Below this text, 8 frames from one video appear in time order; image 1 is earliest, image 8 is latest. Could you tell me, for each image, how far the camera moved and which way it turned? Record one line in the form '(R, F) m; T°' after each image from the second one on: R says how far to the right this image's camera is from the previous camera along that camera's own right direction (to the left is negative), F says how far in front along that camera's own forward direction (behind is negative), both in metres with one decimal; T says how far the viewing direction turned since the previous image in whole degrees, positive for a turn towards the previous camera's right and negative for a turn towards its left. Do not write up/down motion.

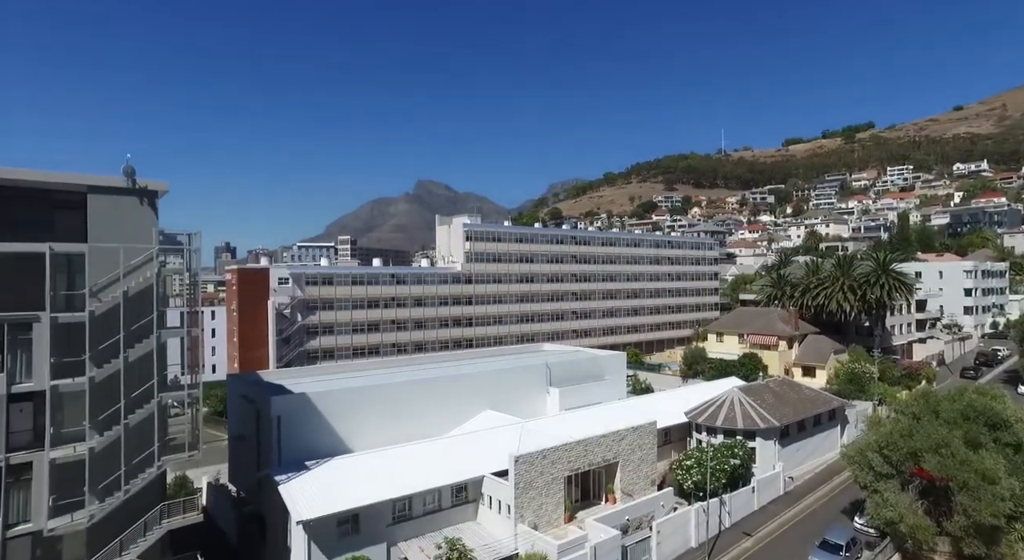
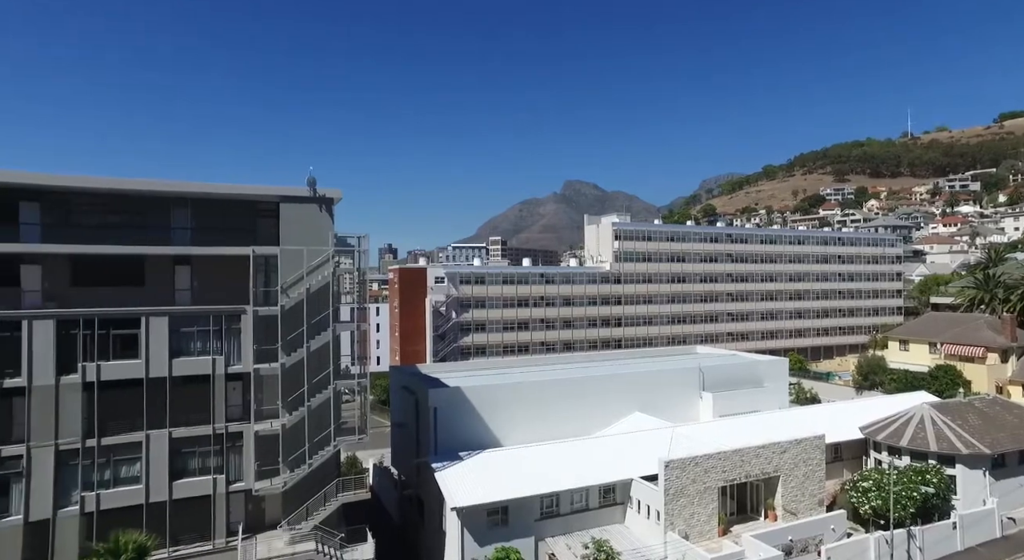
(-0.7, +0.1) m; -13°
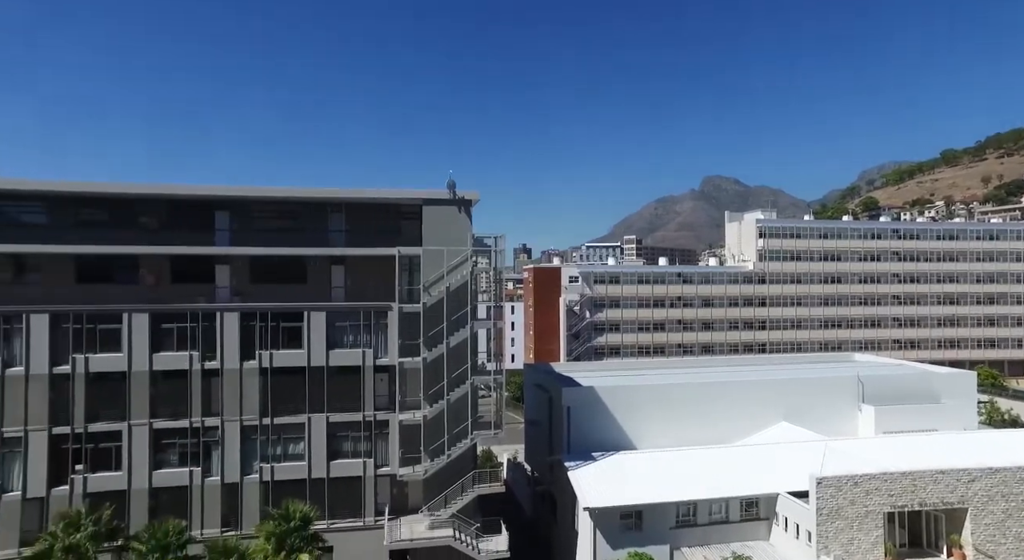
(+0.1, -0.8) m; -12°
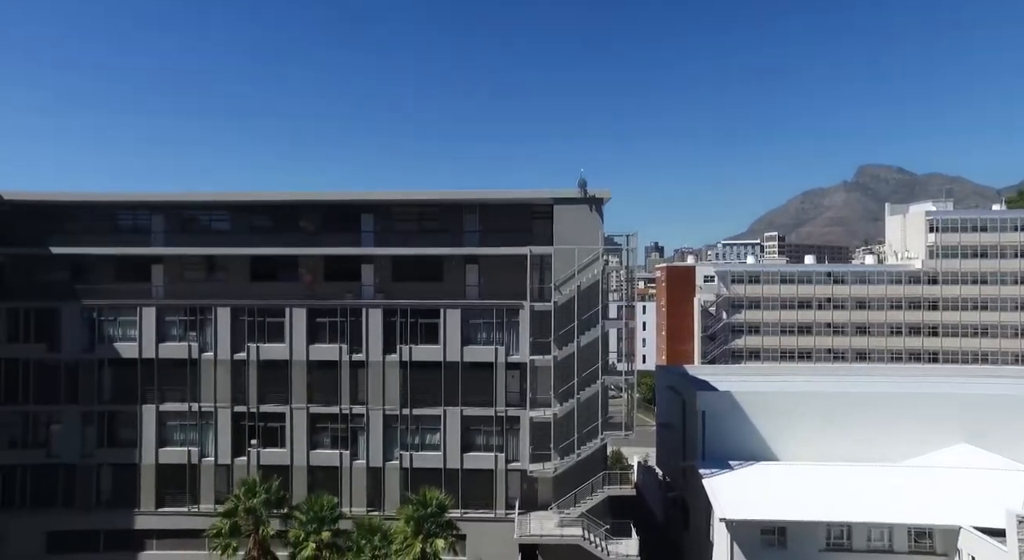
(0.0, -0.2) m; -11°
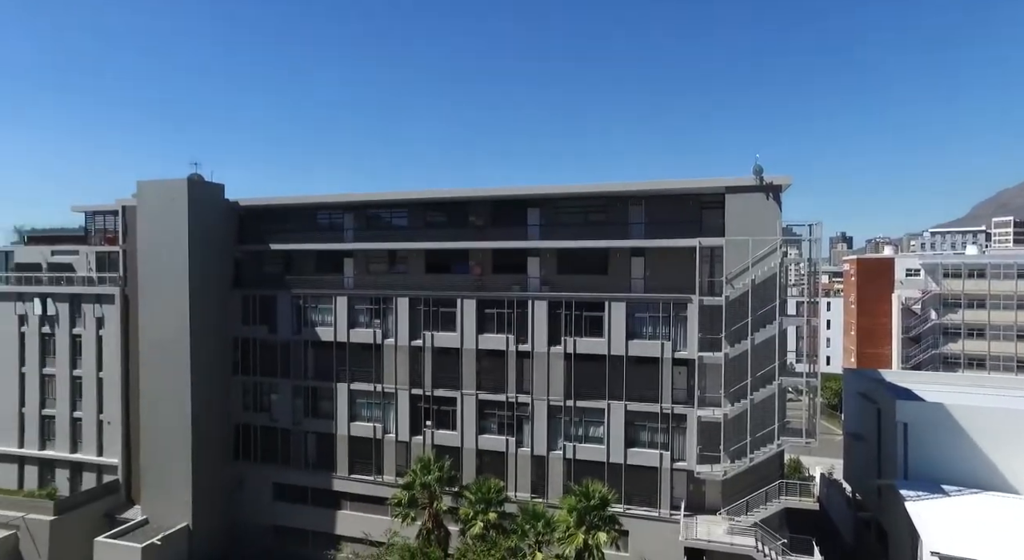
(+0.4, +0.1) m; -15°
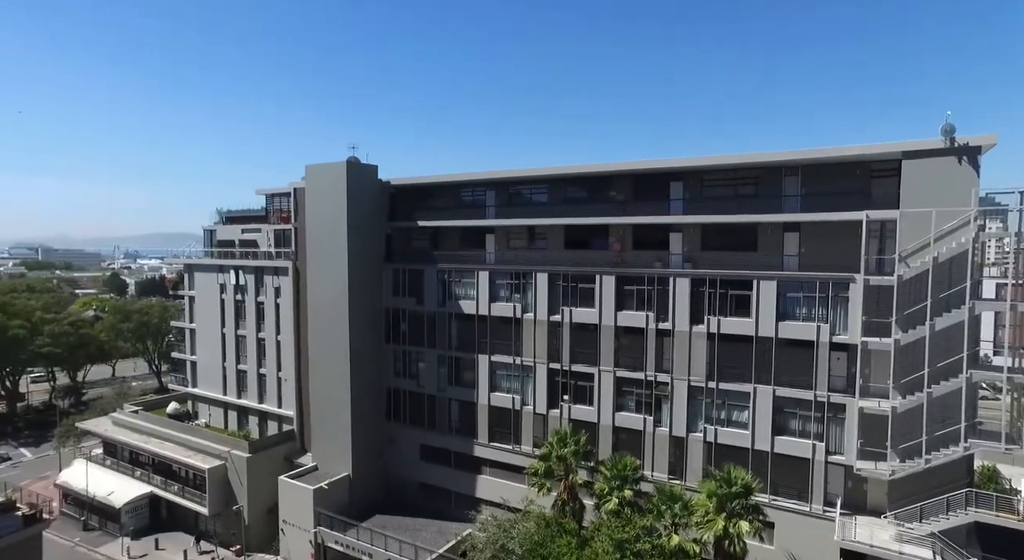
(+1.4, +0.2) m; -14°
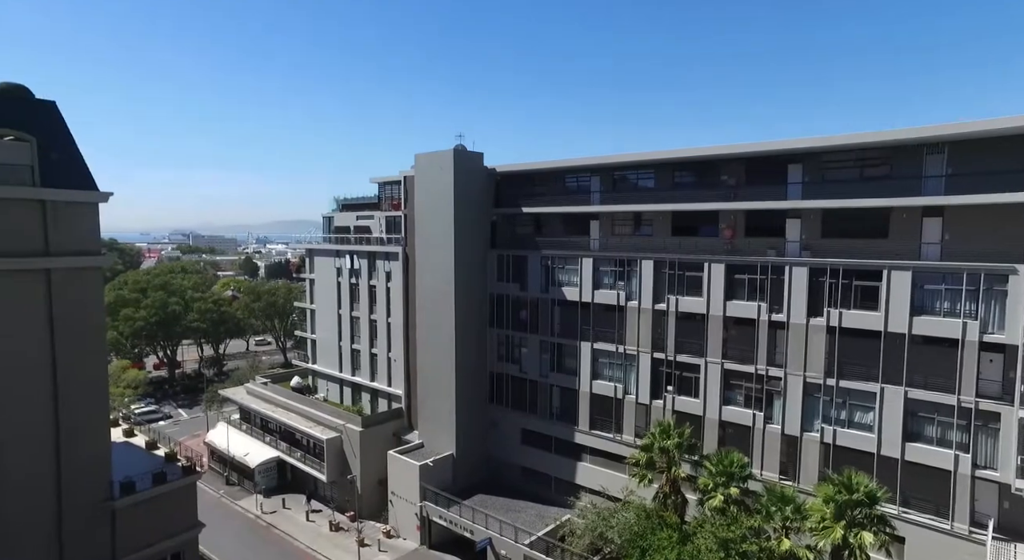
(+1.0, +0.2) m; -11°
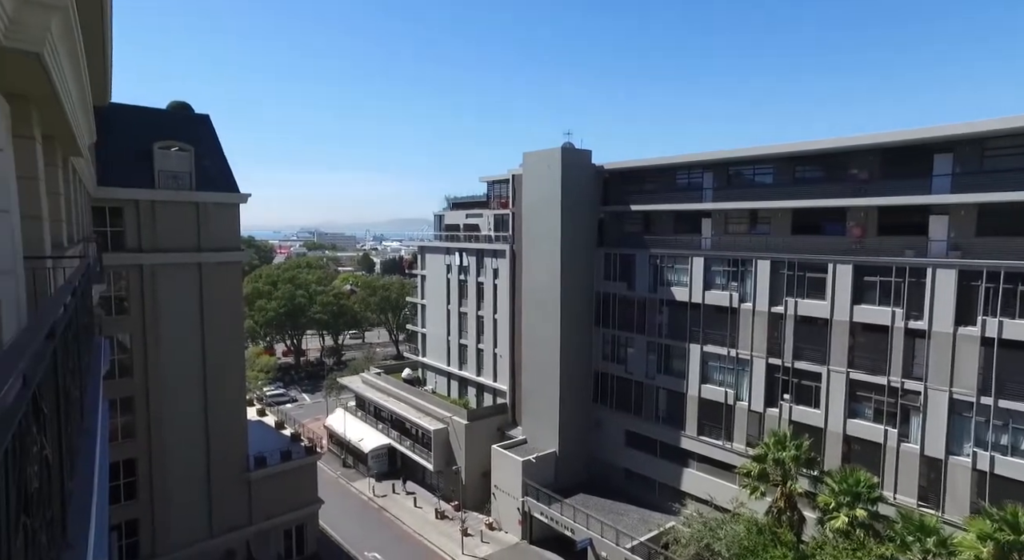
(+0.9, +0.2) m; -11°
